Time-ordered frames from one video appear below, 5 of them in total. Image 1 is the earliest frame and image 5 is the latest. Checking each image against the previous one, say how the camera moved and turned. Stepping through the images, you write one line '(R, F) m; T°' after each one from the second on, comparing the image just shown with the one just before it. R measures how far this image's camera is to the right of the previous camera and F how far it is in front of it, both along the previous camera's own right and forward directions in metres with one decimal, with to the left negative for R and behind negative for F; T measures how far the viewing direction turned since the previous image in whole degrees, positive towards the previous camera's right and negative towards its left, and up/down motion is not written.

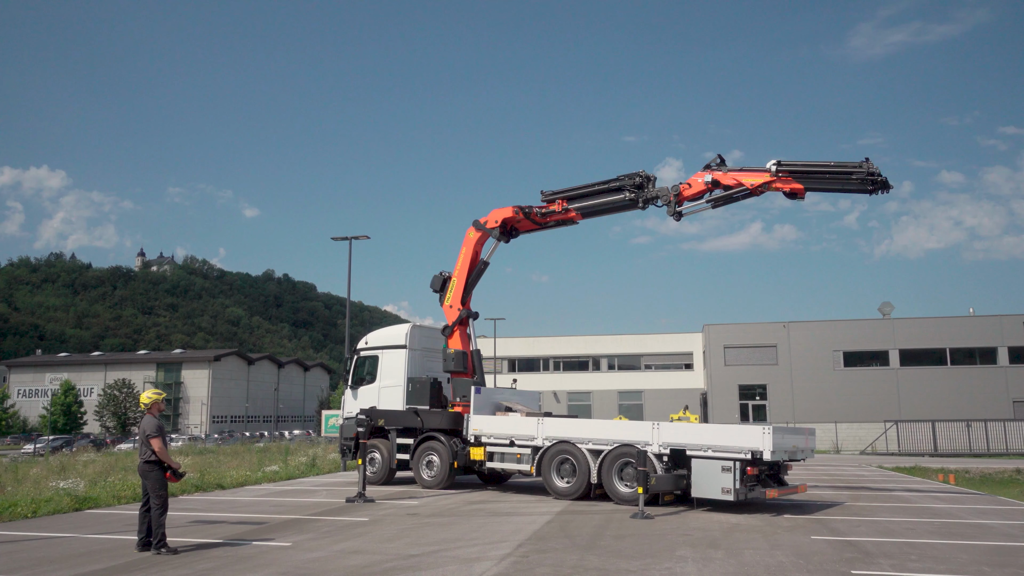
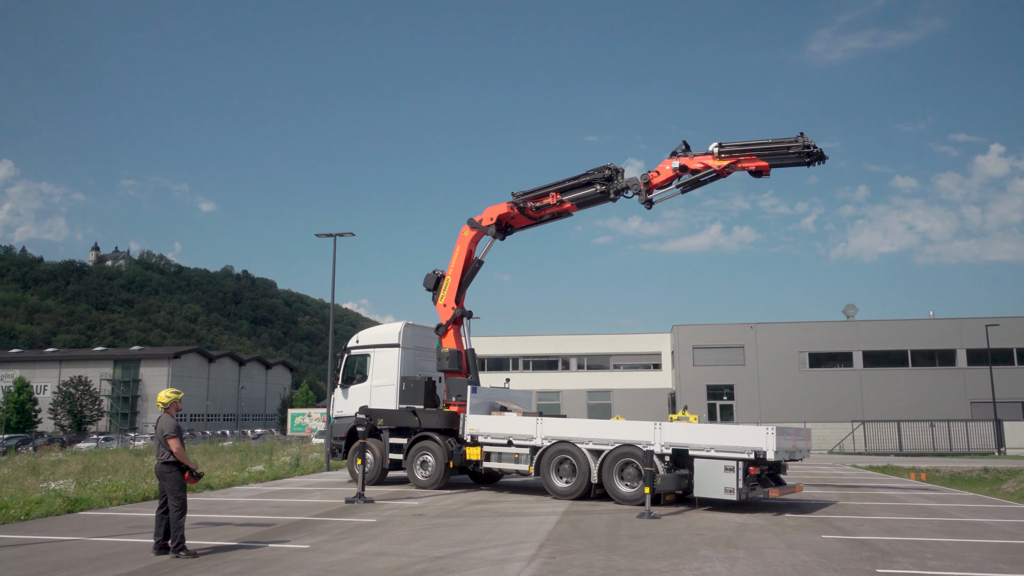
(-0.6, +0.1) m; +3°
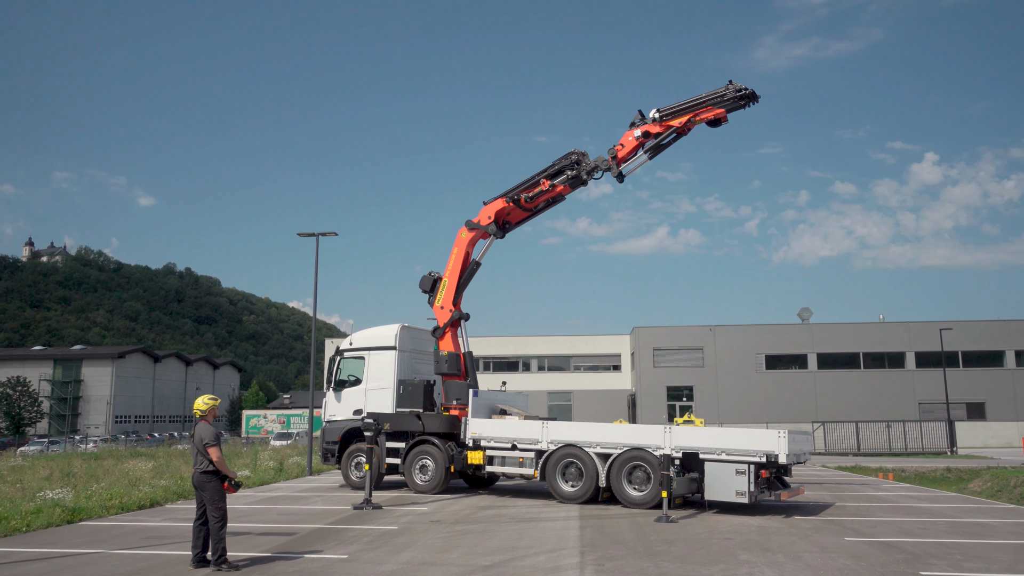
(-0.9, +0.1) m; +3°
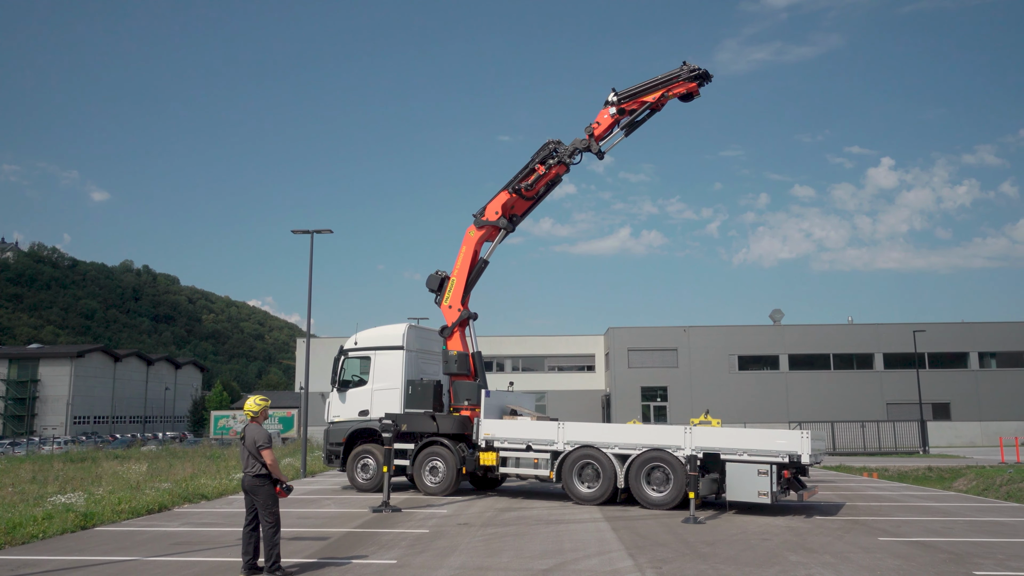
(-0.8, +0.1) m; +2°
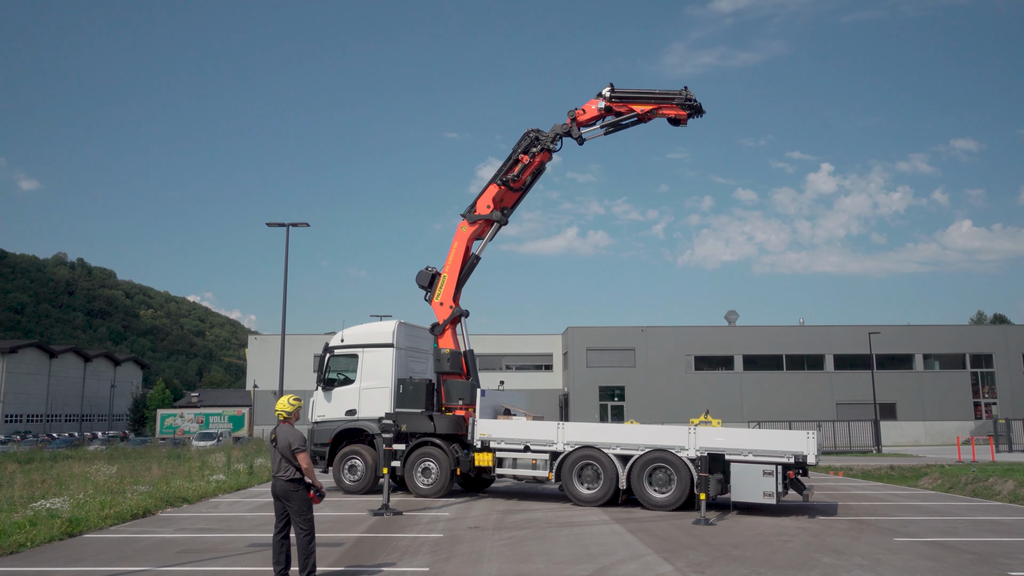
(-0.8, +0.3) m; +4°
